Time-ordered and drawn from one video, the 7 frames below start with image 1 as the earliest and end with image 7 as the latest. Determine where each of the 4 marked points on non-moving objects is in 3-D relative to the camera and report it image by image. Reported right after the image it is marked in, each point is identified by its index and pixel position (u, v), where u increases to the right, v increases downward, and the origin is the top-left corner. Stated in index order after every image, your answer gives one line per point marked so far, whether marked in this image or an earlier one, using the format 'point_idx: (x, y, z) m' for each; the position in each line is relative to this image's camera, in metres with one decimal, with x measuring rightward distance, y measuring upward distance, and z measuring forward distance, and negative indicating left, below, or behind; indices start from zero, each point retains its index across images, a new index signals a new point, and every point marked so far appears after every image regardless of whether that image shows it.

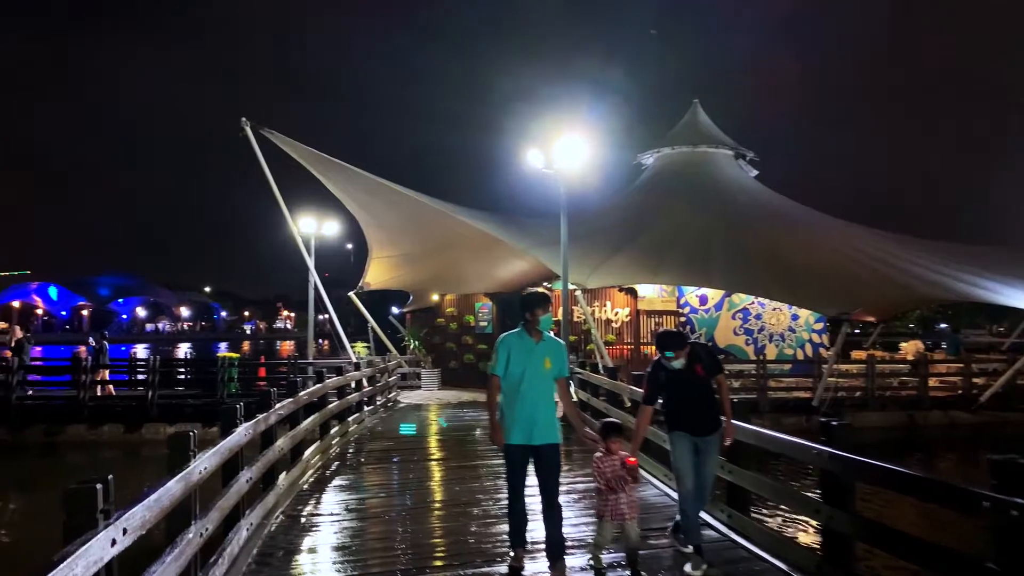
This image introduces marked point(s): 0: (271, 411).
0: (-1.6, -0.8, +4.6) m
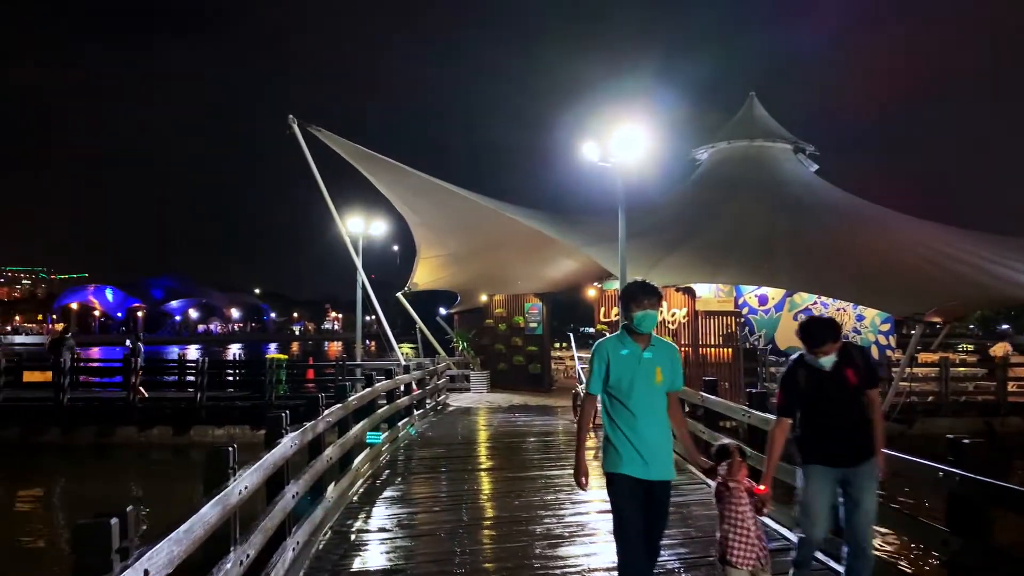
0: (-1.2, -0.8, +4.3) m
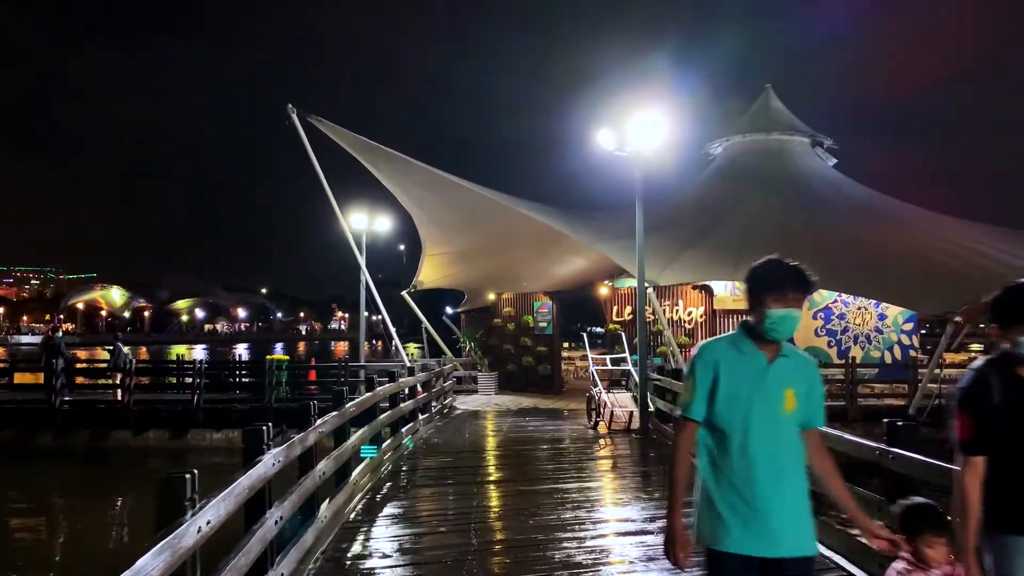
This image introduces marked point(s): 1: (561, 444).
0: (-1.1, -0.8, +3.9) m
1: (+0.5, -1.6, +7.0) m
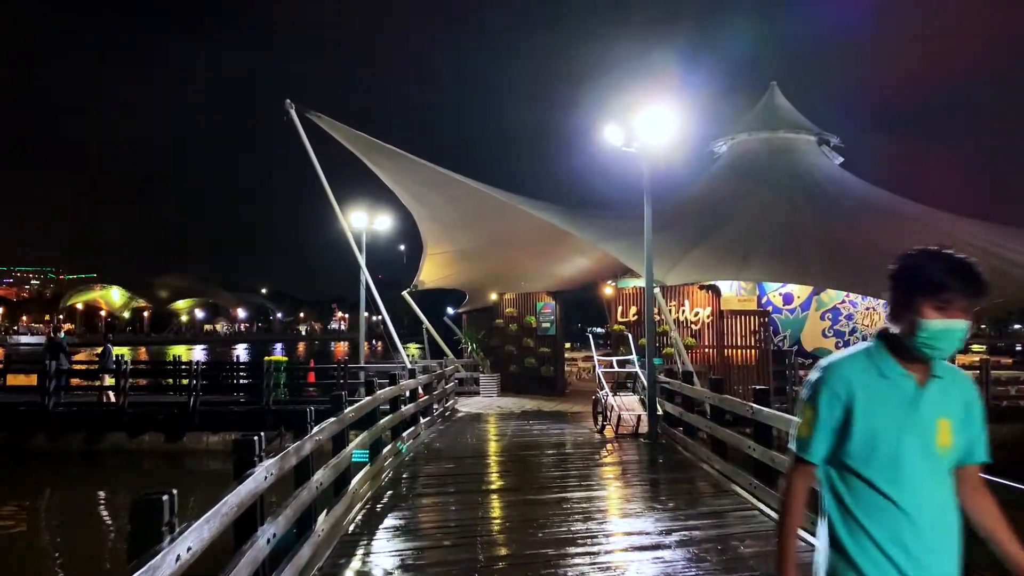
0: (-1.1, -0.8, +3.7) m
1: (+0.5, -1.6, +6.8) m
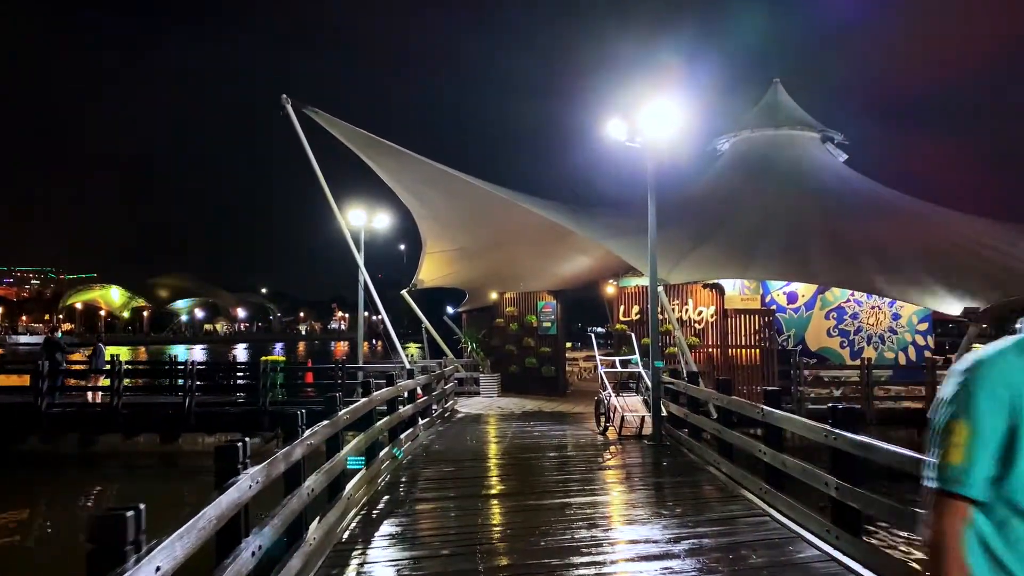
0: (-1.1, -0.8, +3.5) m
1: (+0.6, -1.6, +6.6) m
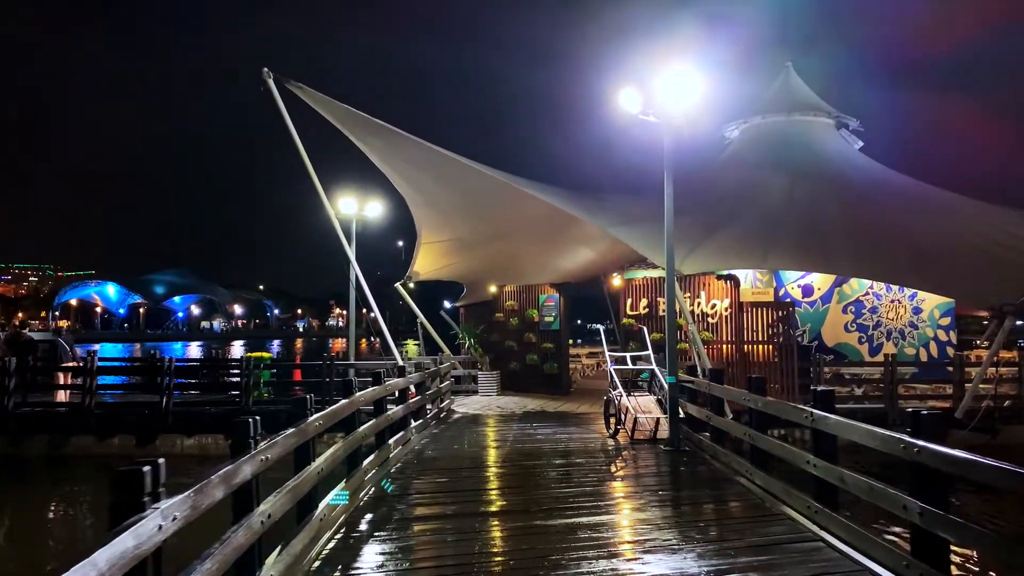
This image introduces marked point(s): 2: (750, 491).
0: (-1.1, -0.7, +2.8) m
1: (+0.6, -1.5, +6.0) m
2: (+1.6, -1.4, +4.6) m
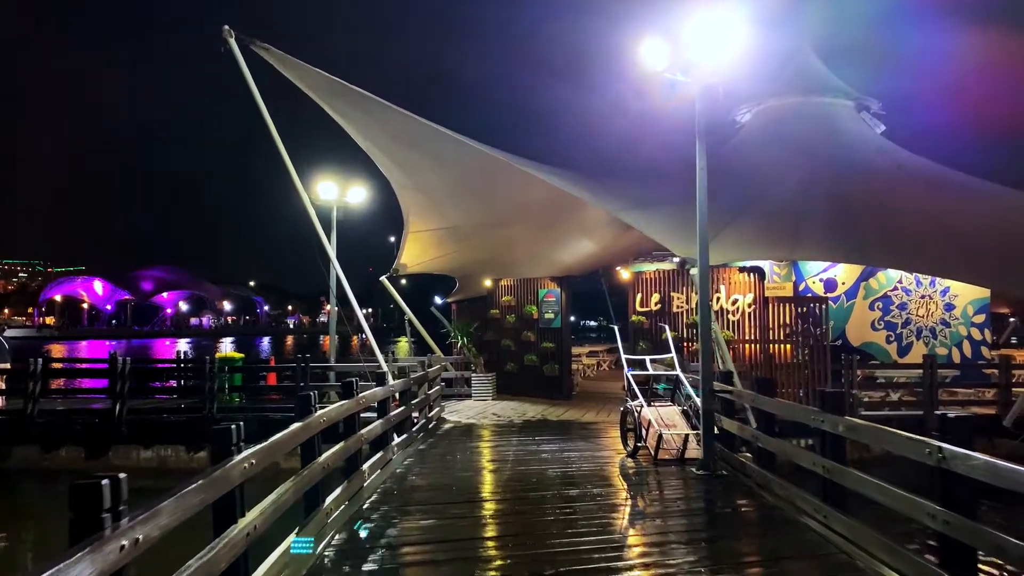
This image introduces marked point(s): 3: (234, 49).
0: (-1.0, -0.6, +1.7) m
1: (+0.6, -1.4, +4.9) m
2: (+1.7, -1.3, +3.6) m
3: (-2.9, +2.5, +7.2) m
